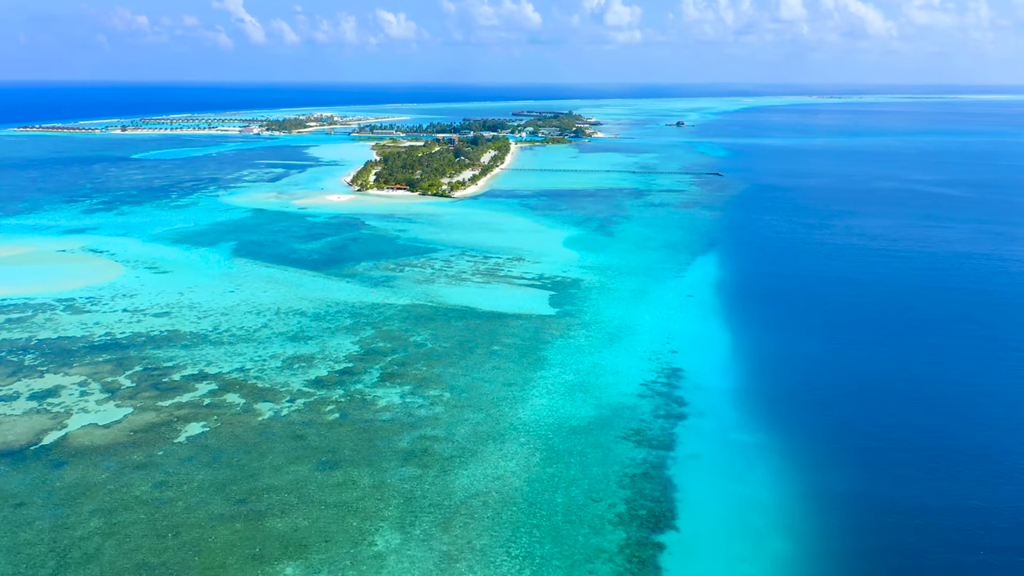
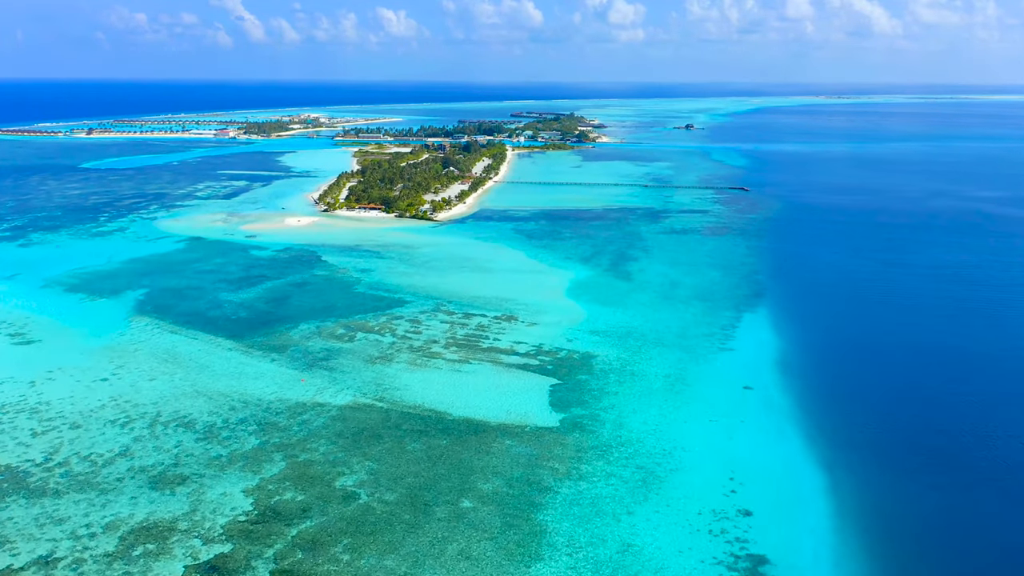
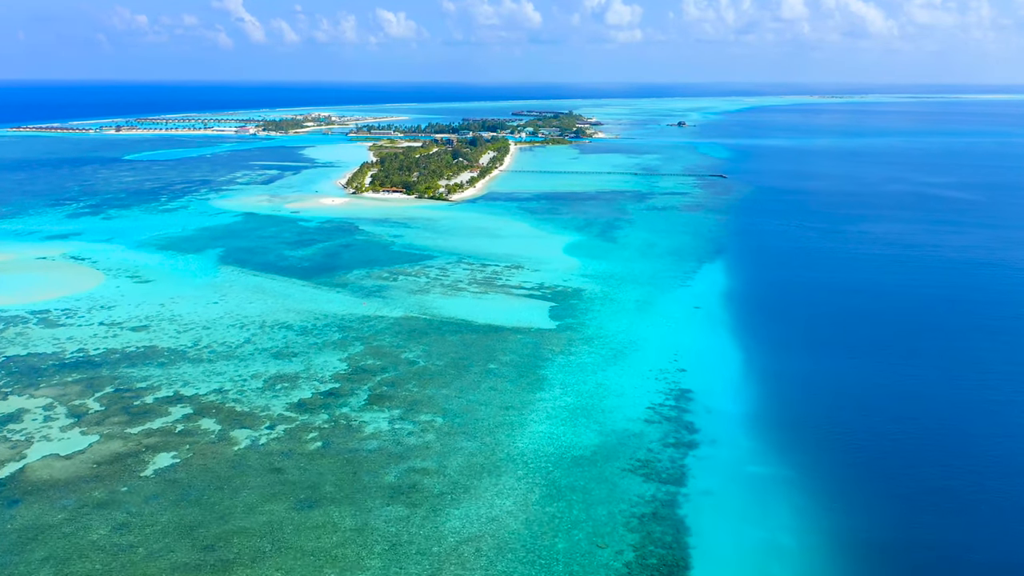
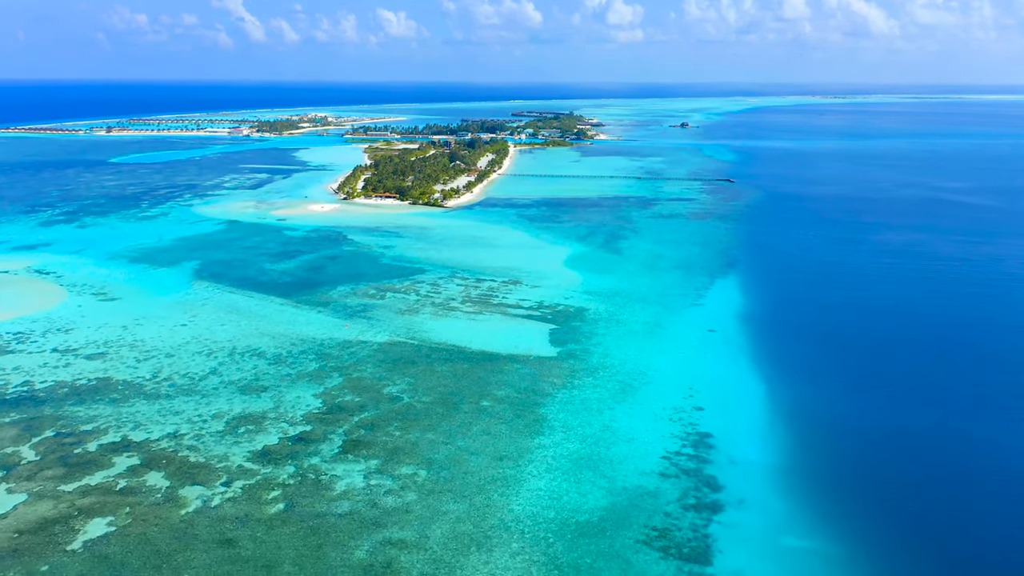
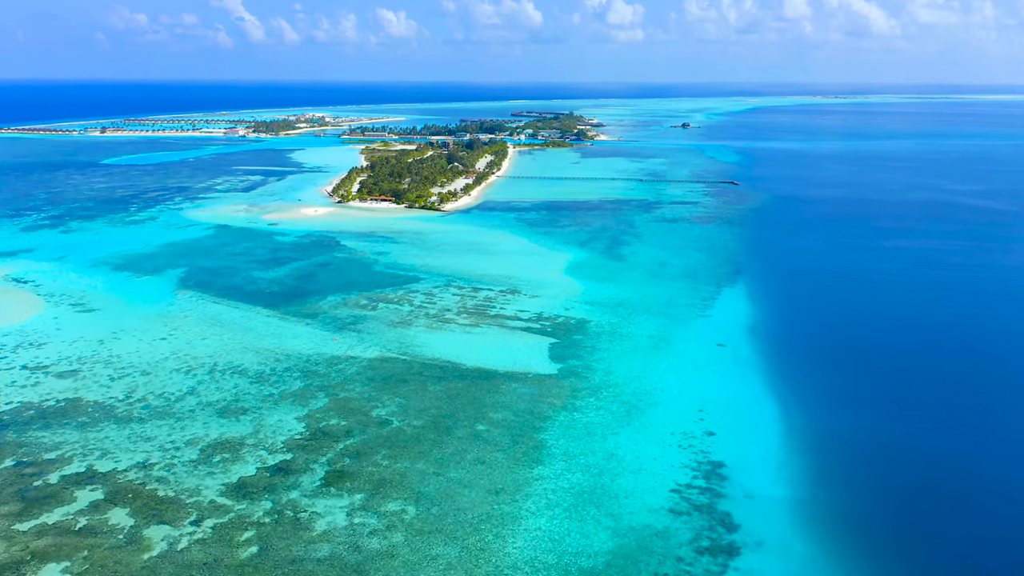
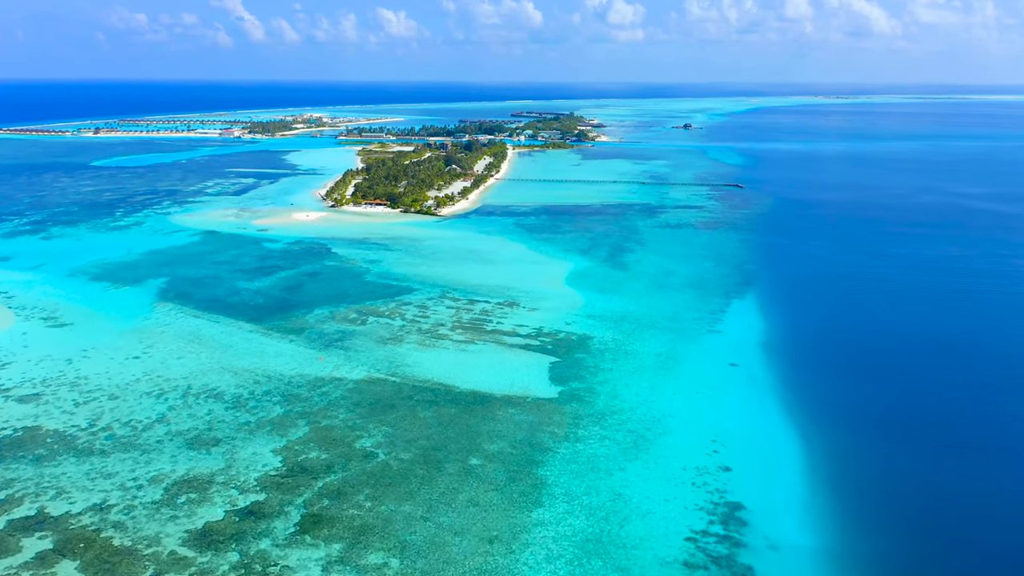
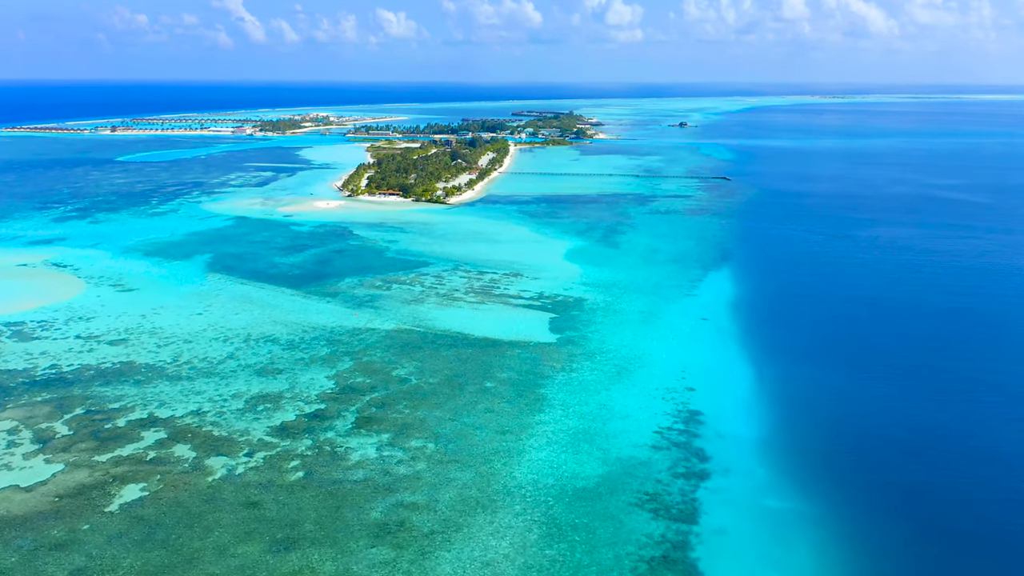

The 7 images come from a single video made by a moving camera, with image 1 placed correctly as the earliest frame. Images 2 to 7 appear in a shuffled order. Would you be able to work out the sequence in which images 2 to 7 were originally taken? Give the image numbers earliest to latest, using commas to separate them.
3, 7, 4, 5, 6, 2
